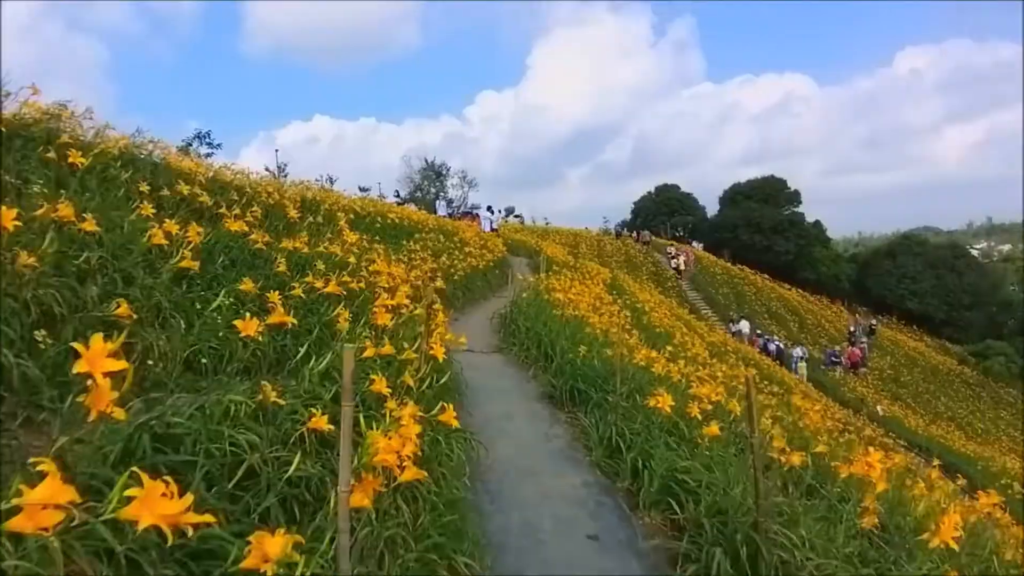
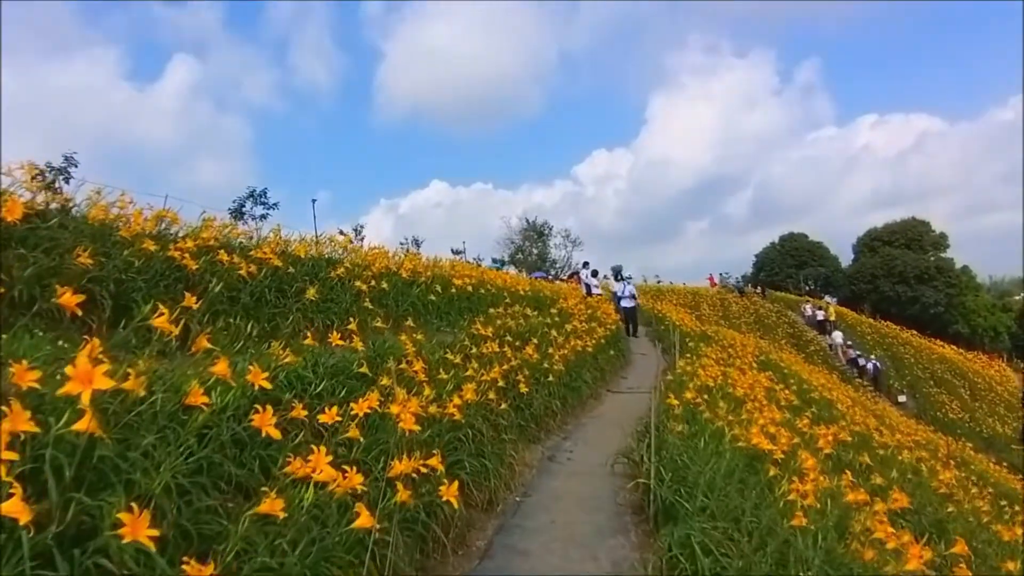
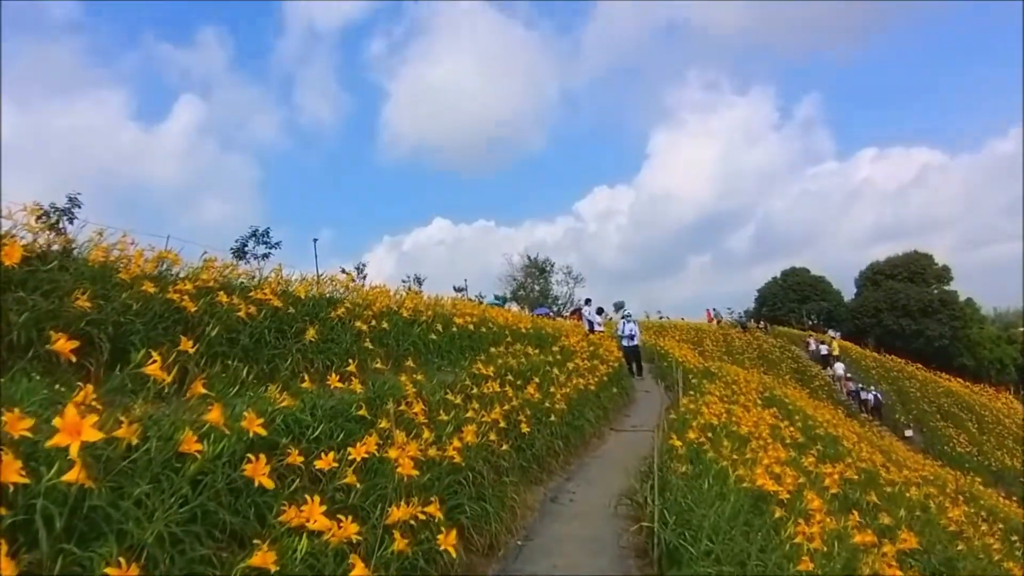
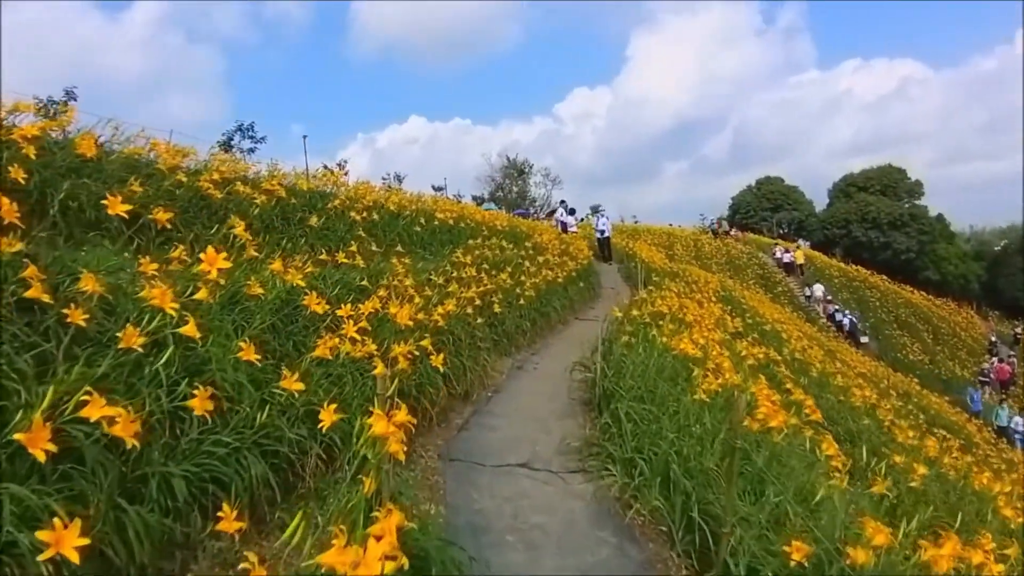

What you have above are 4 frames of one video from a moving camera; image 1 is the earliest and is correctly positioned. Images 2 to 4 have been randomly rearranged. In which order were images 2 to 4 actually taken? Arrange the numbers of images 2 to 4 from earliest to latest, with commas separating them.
4, 2, 3
